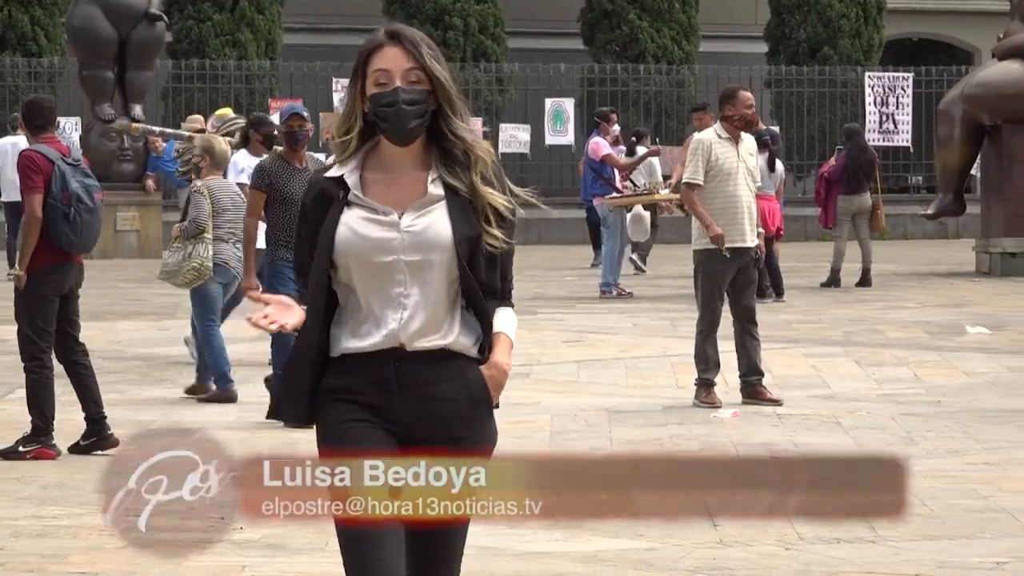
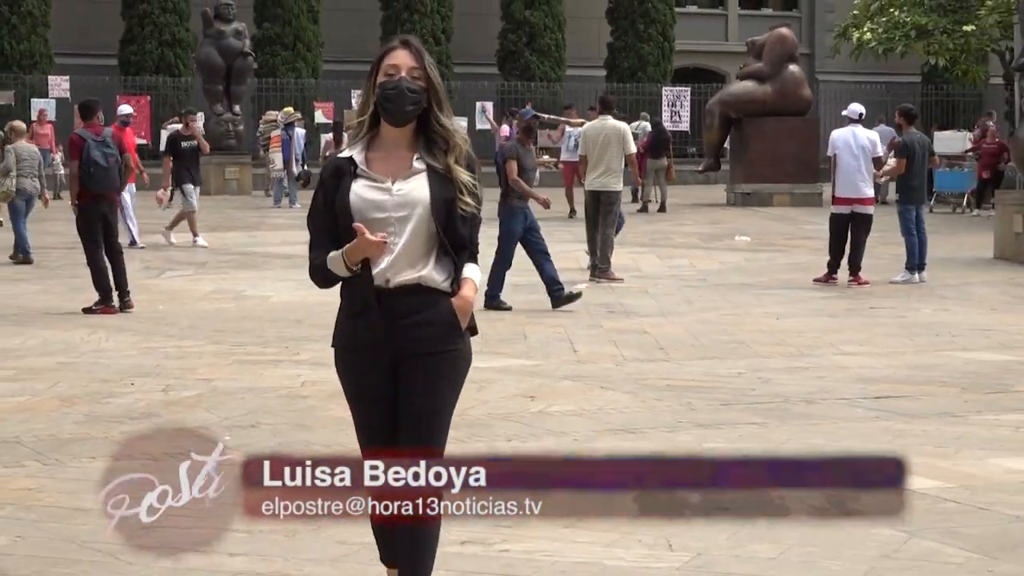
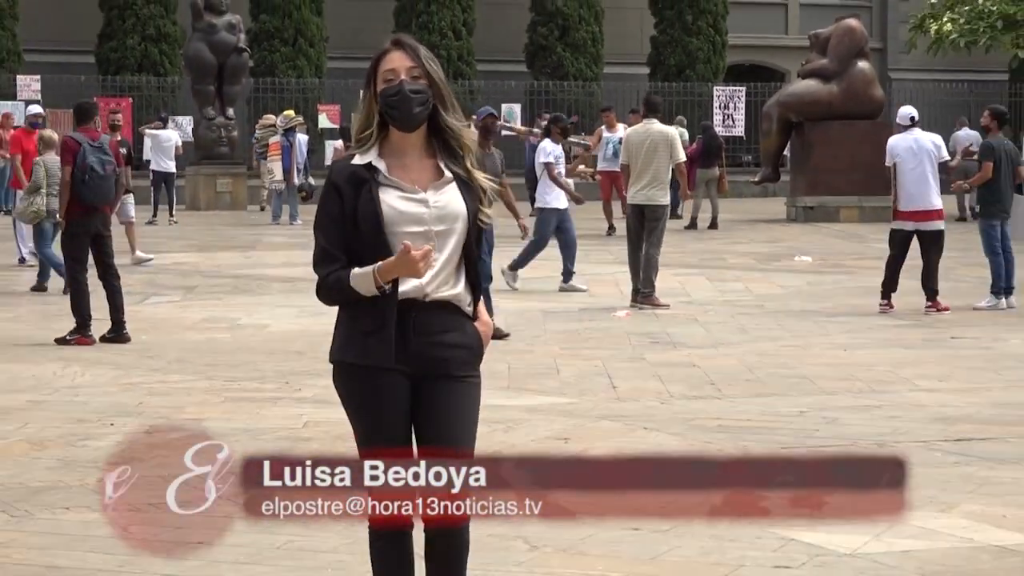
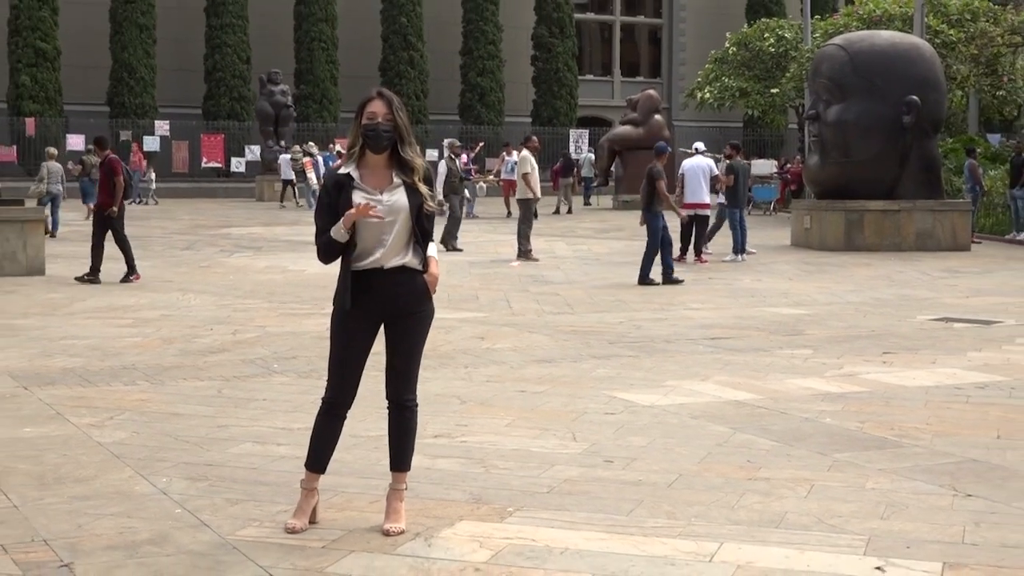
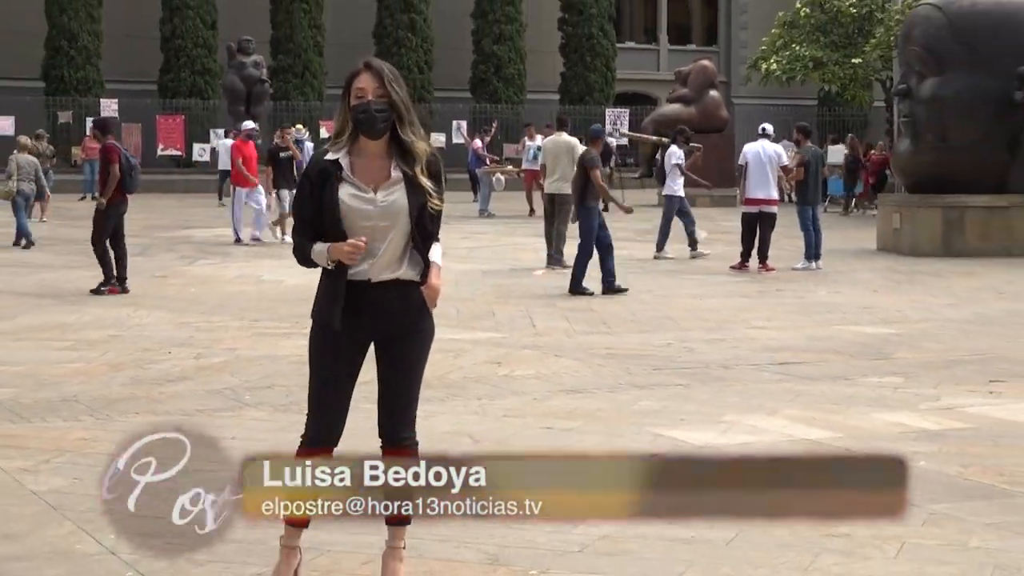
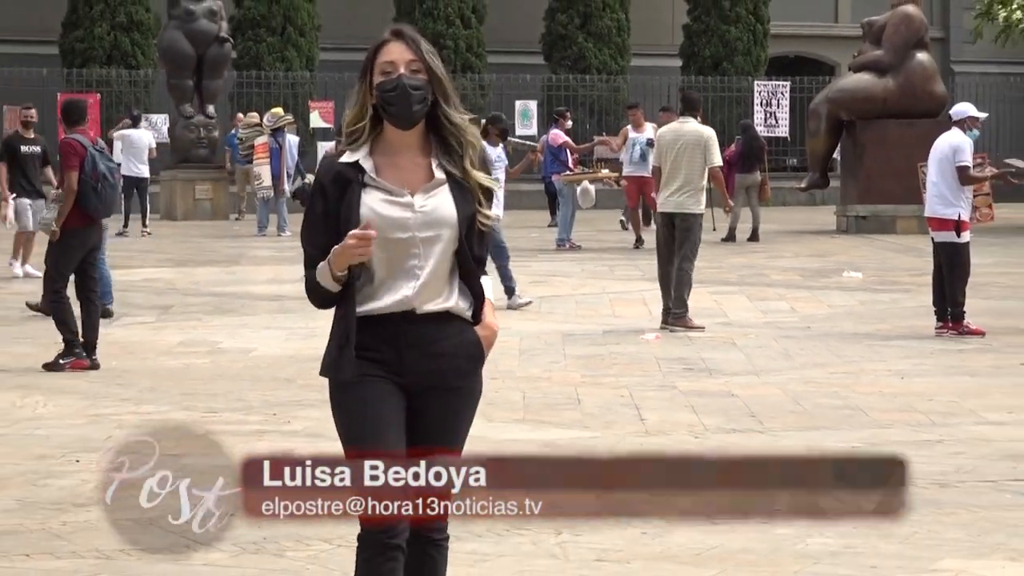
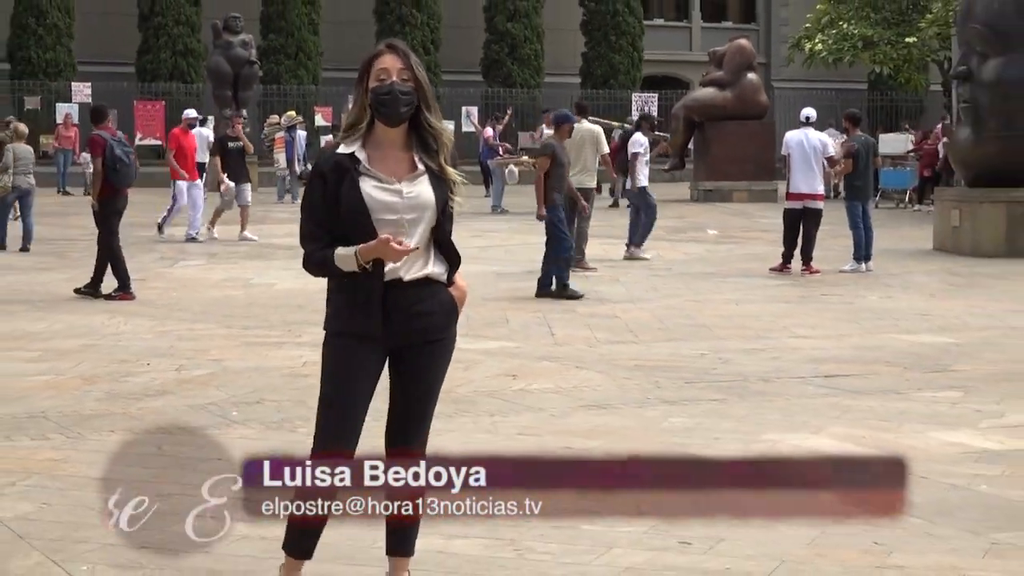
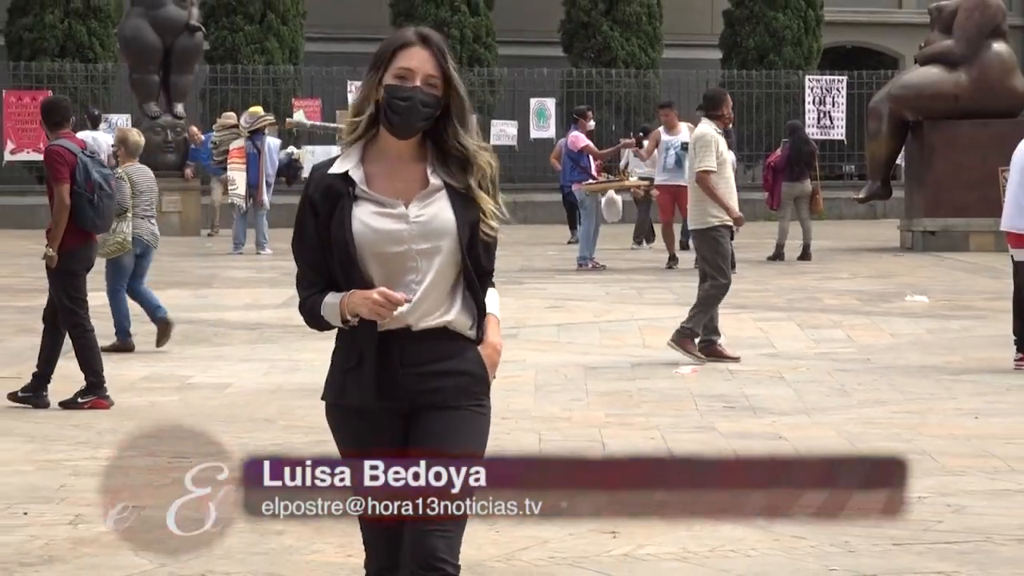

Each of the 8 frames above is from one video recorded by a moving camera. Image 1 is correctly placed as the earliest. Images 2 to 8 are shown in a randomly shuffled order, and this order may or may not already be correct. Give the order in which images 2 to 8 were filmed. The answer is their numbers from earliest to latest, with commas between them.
8, 6, 3, 2, 7, 5, 4
